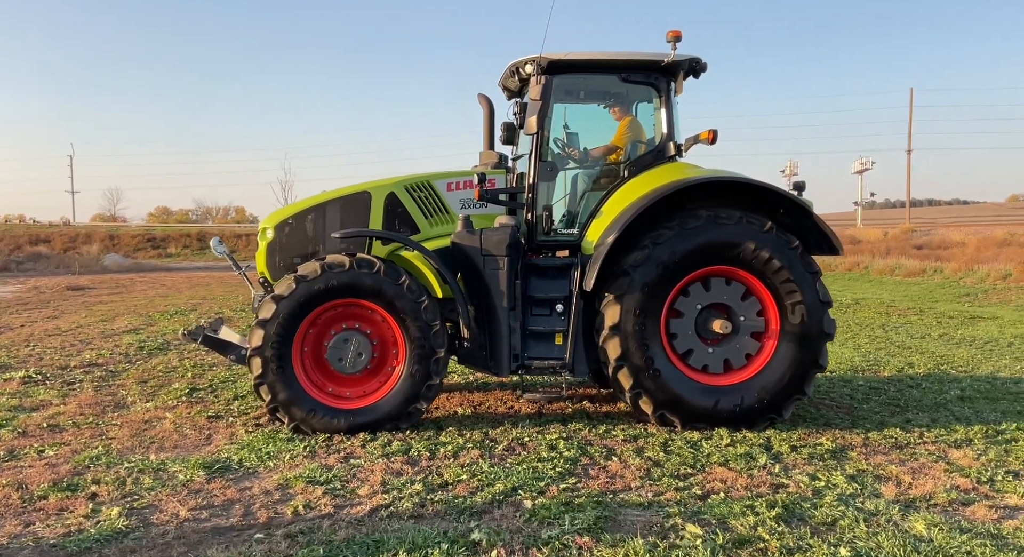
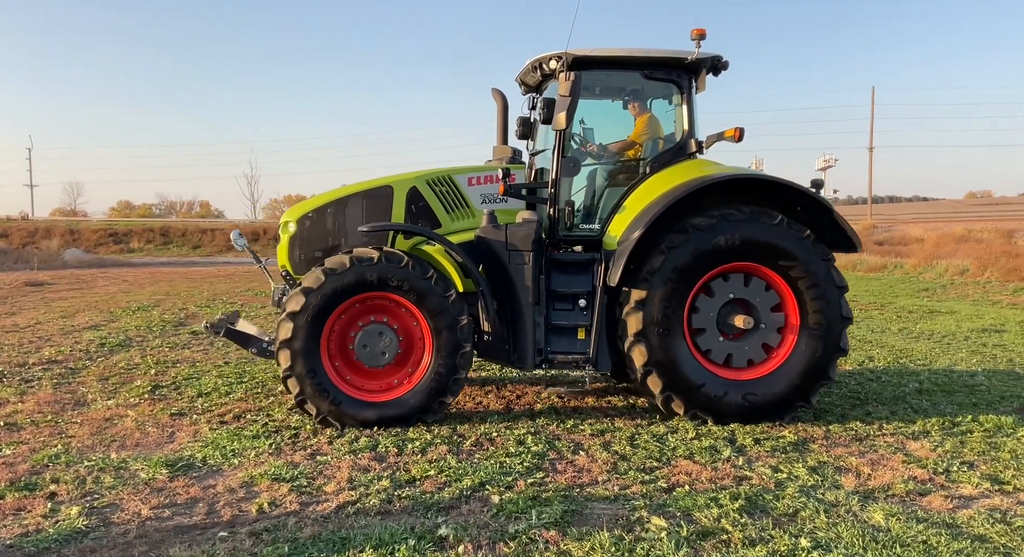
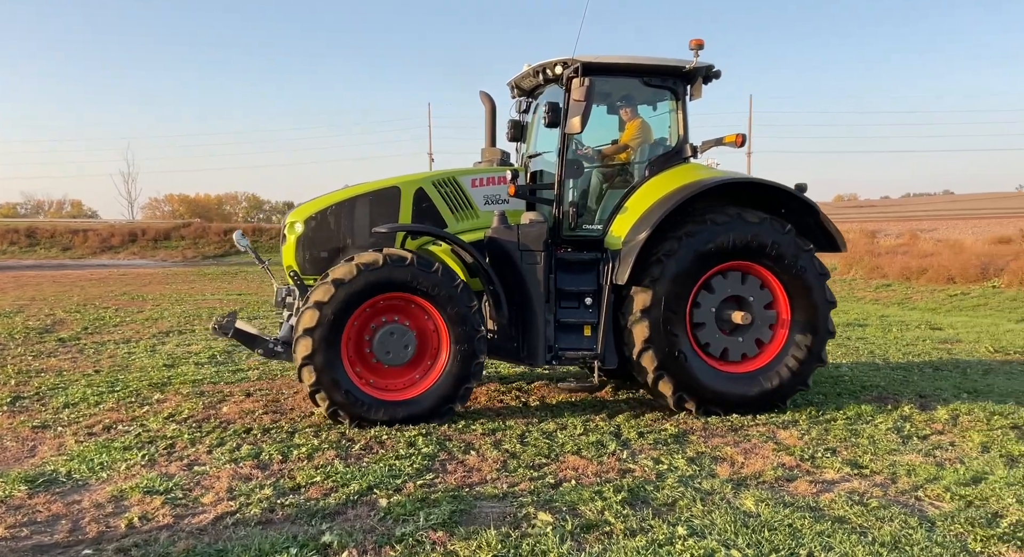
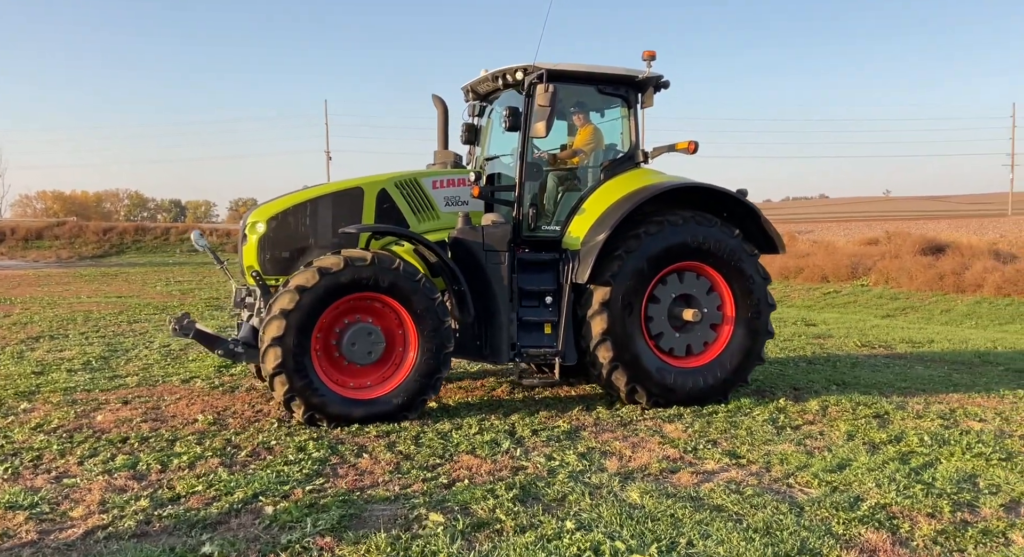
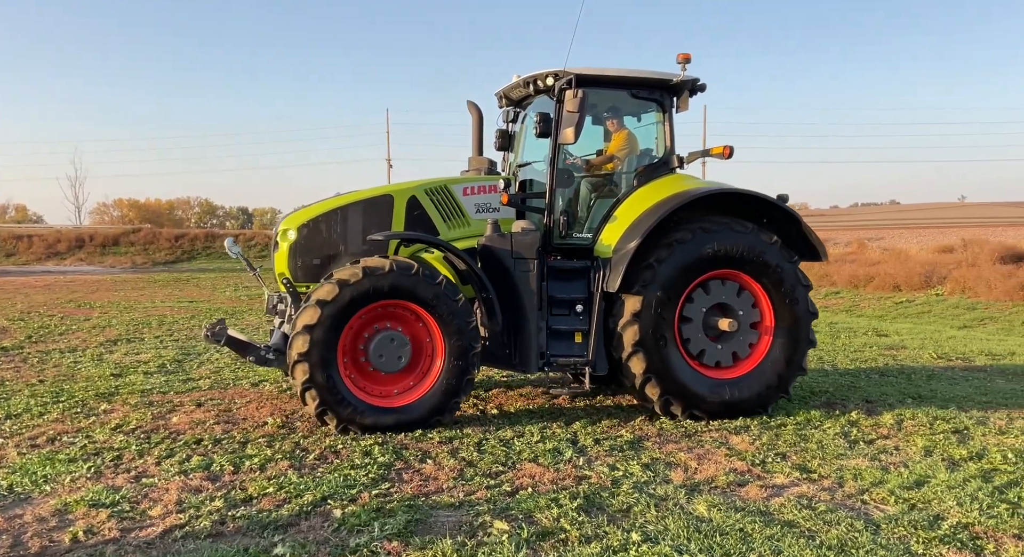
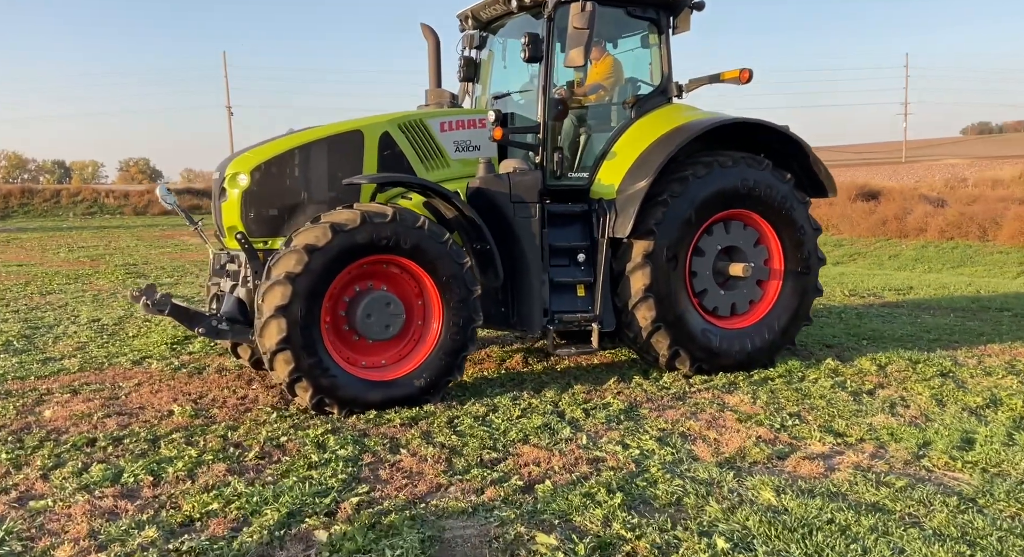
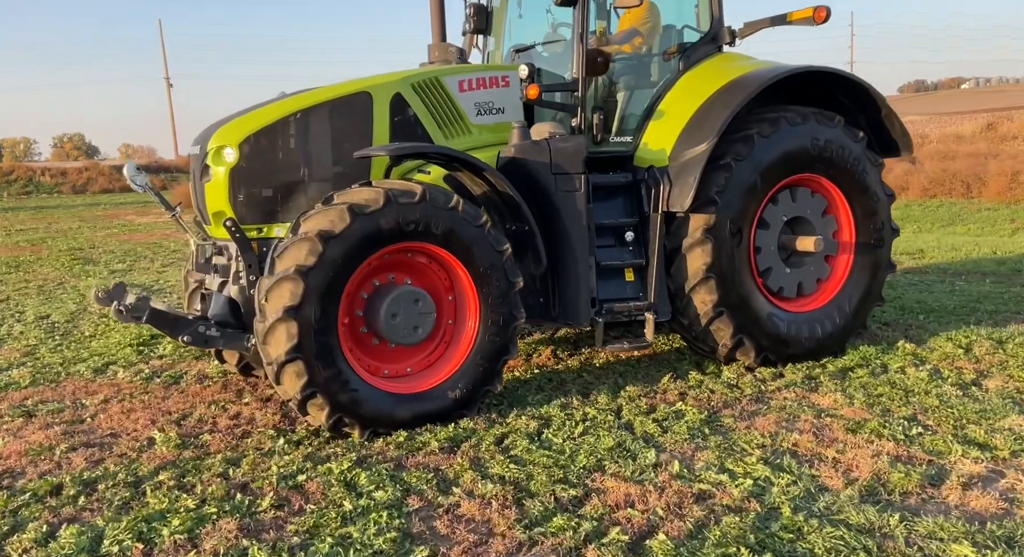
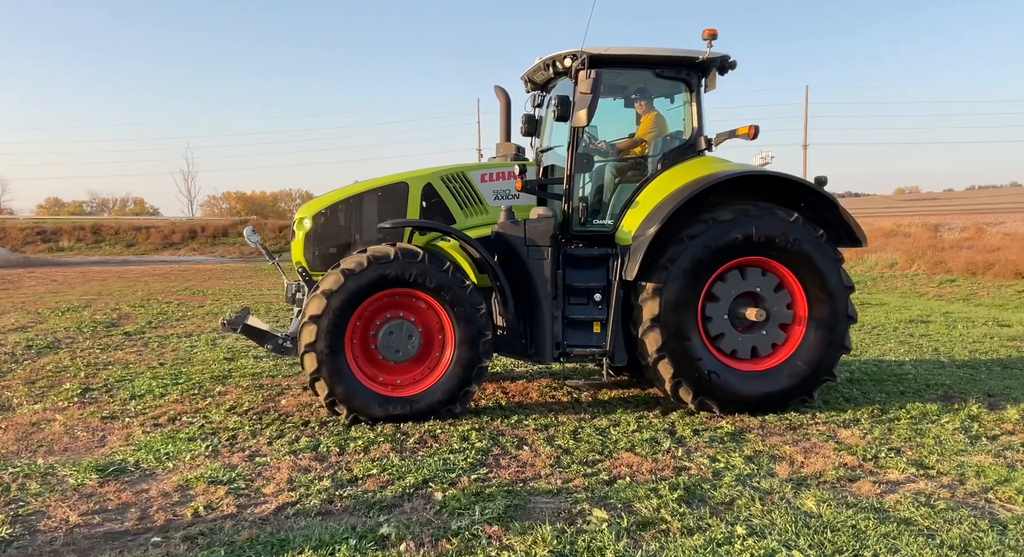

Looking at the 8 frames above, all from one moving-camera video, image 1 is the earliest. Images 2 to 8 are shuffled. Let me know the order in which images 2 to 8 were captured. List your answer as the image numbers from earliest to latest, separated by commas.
2, 8, 3, 5, 4, 6, 7
